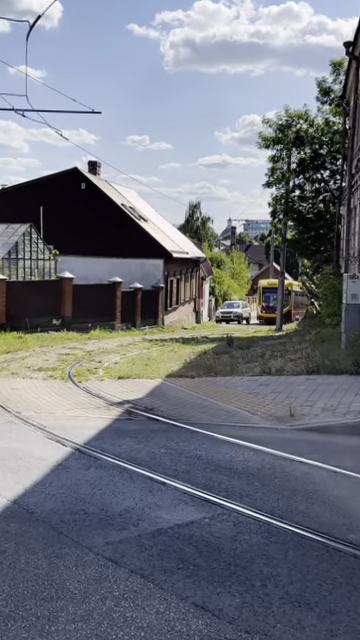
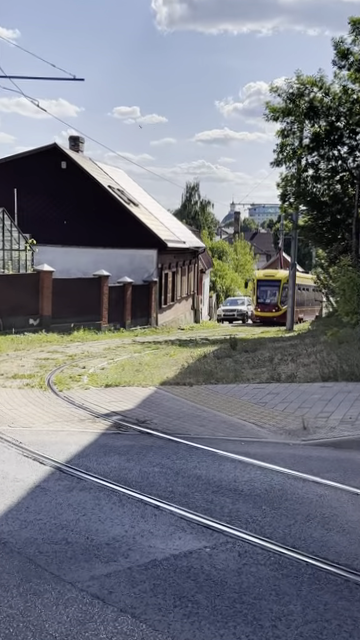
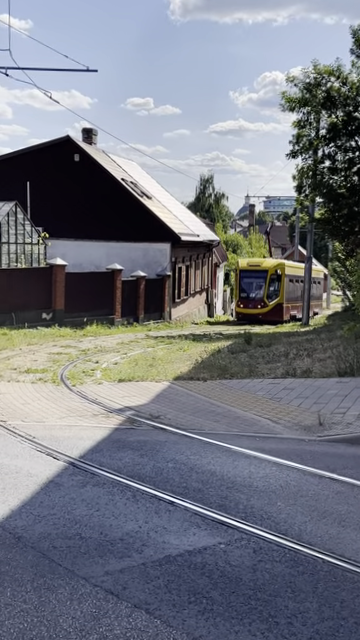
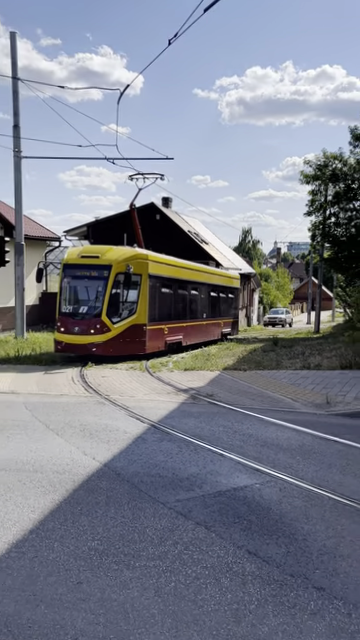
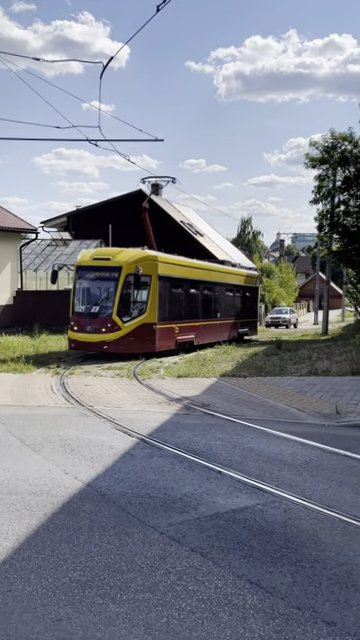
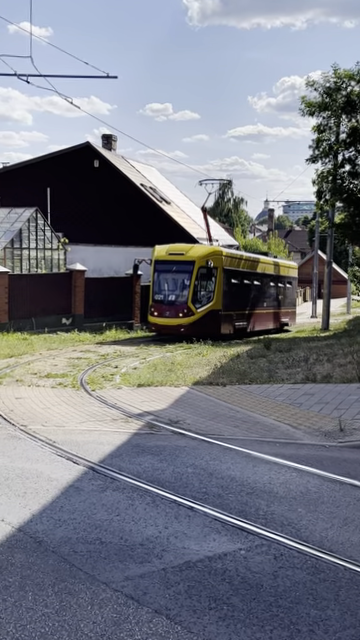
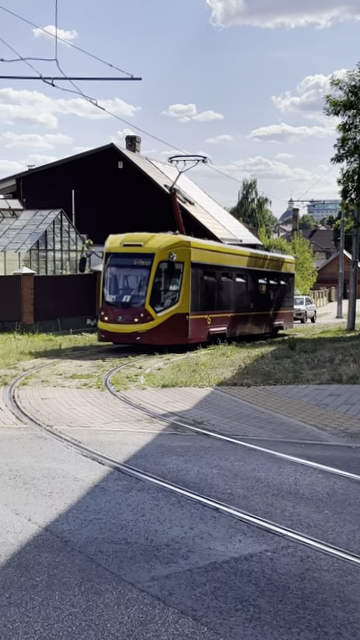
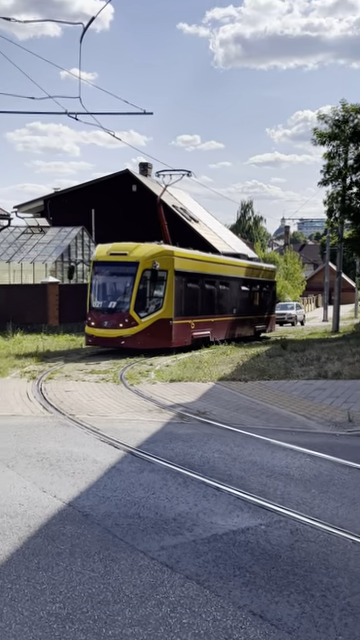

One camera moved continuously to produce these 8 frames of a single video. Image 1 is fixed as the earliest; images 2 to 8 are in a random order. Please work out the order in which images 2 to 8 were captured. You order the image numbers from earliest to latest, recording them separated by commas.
2, 3, 6, 7, 8, 5, 4
